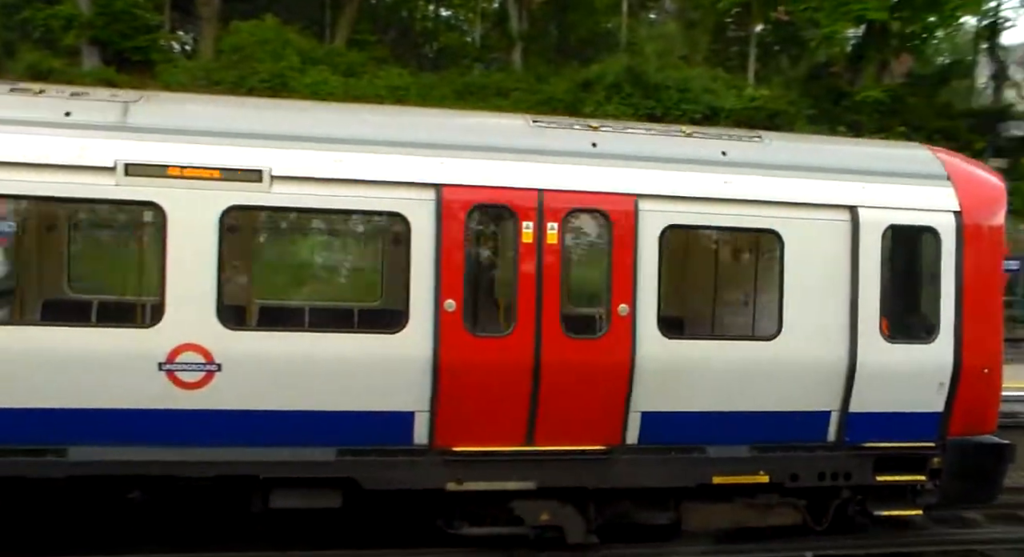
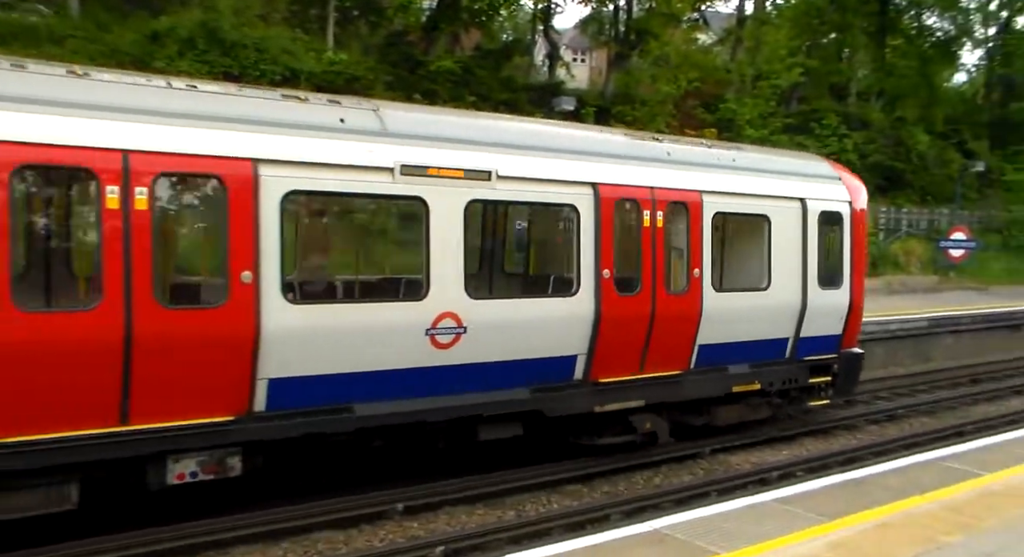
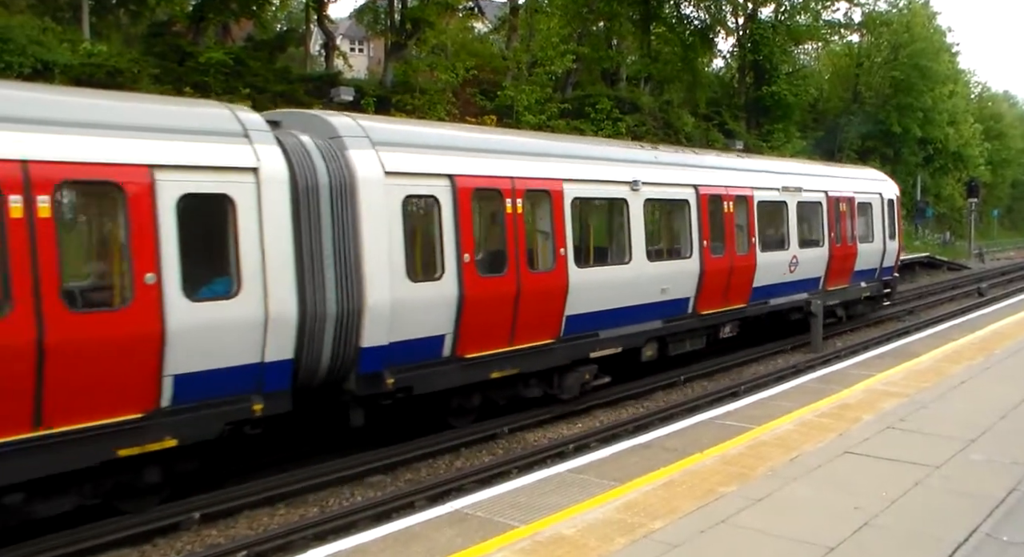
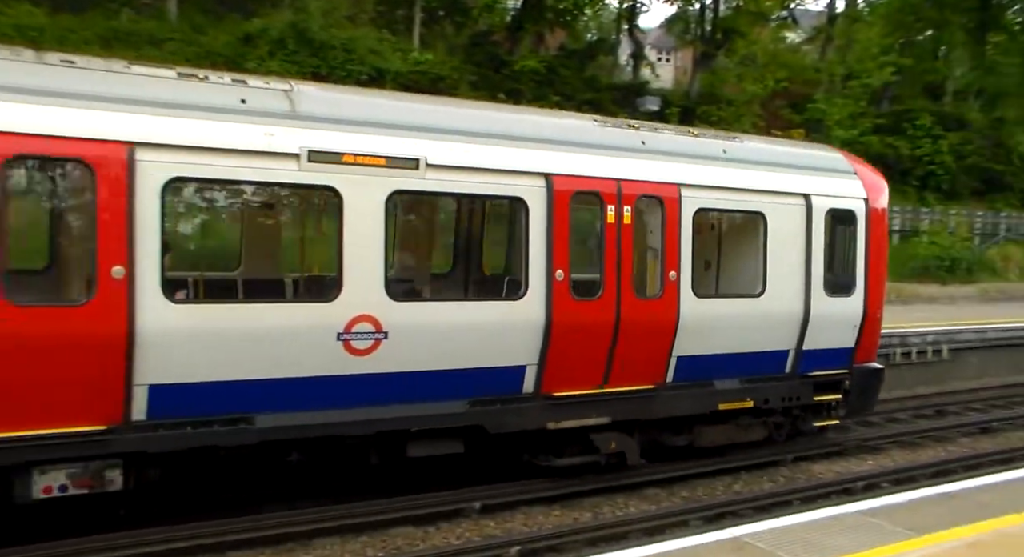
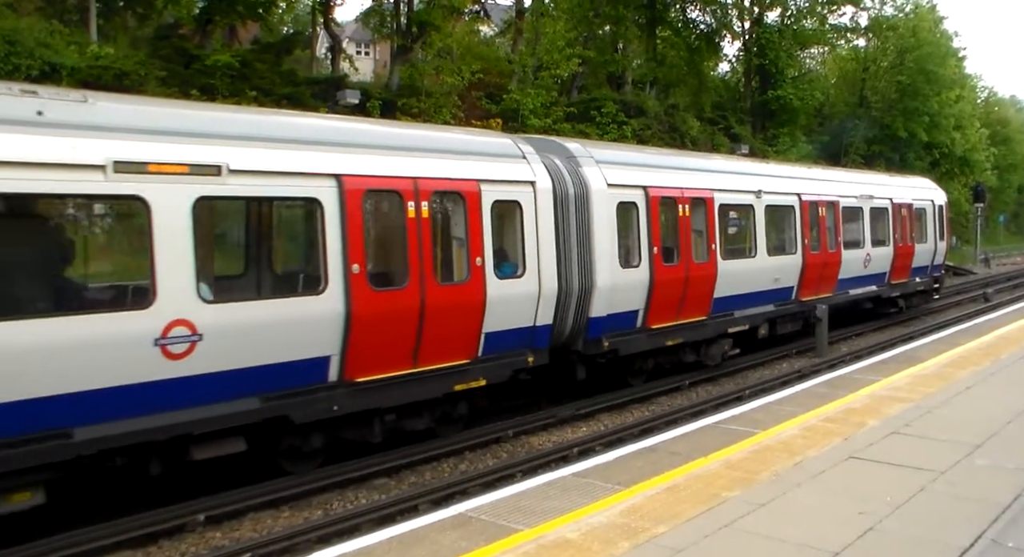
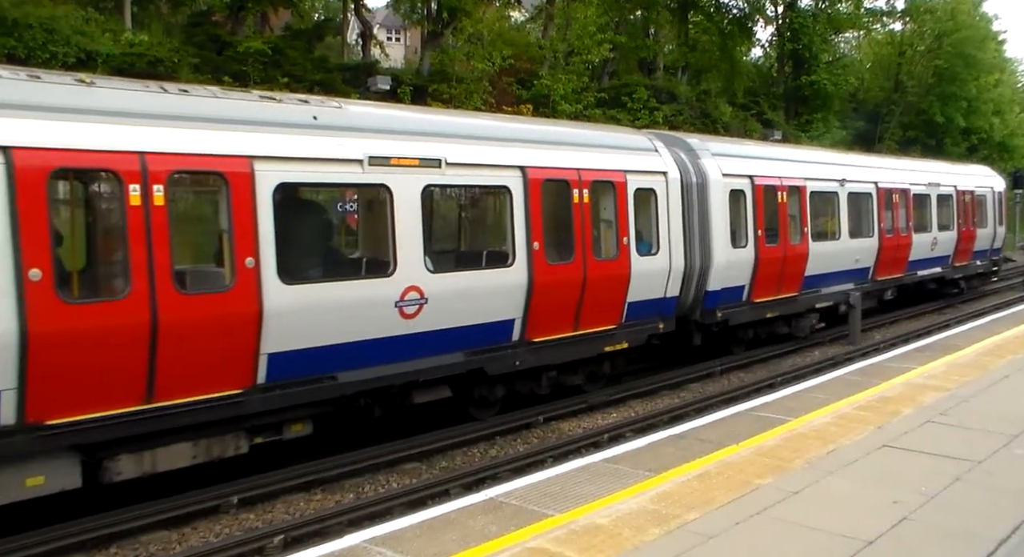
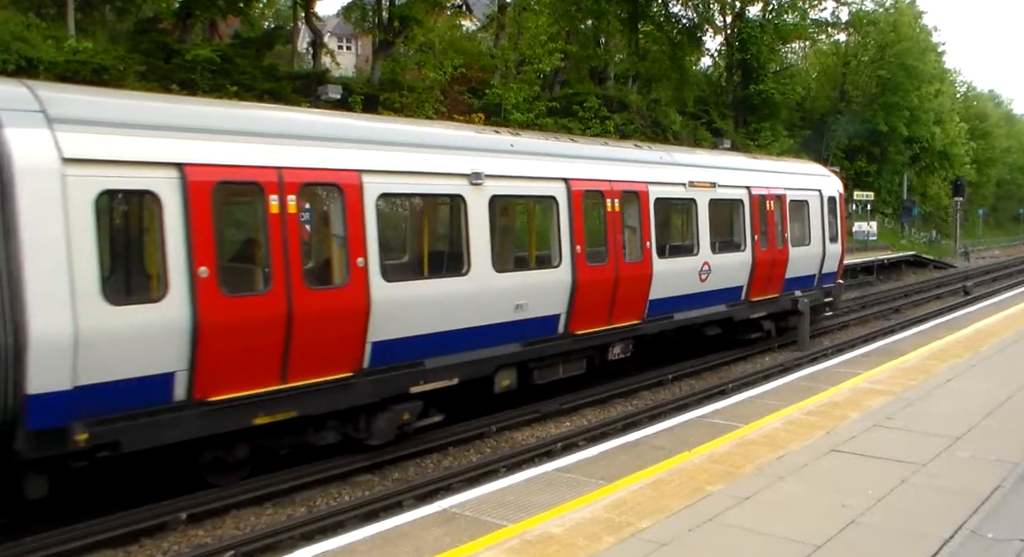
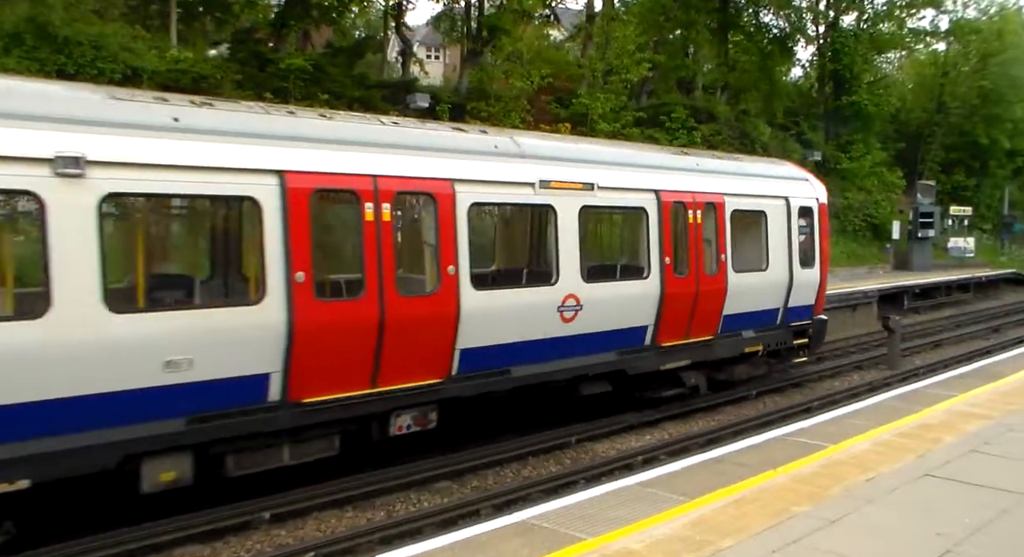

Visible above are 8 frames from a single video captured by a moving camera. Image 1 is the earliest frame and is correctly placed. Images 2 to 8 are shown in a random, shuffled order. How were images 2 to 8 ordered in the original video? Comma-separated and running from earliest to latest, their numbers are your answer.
4, 2, 8, 7, 3, 5, 6
